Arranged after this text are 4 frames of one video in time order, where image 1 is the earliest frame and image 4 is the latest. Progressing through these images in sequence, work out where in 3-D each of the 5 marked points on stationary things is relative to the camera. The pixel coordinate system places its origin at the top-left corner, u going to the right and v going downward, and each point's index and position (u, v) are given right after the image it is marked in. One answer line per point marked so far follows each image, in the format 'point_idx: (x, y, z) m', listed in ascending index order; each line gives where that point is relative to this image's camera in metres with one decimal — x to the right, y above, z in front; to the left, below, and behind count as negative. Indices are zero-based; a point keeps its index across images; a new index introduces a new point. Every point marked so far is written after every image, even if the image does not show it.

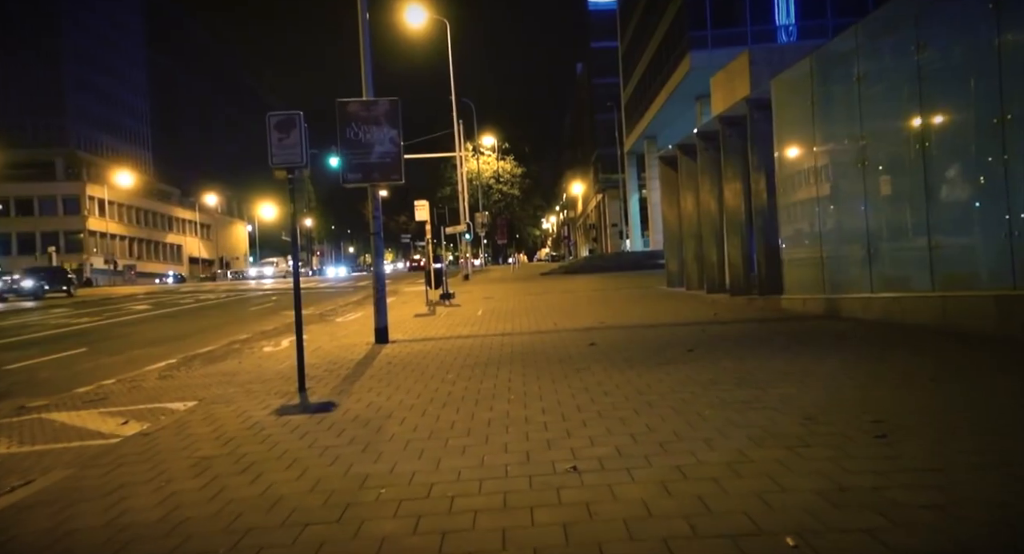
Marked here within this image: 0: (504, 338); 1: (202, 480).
0: (-0.1, -1.0, +12.9) m
1: (-2.1, -1.4, +5.2) m
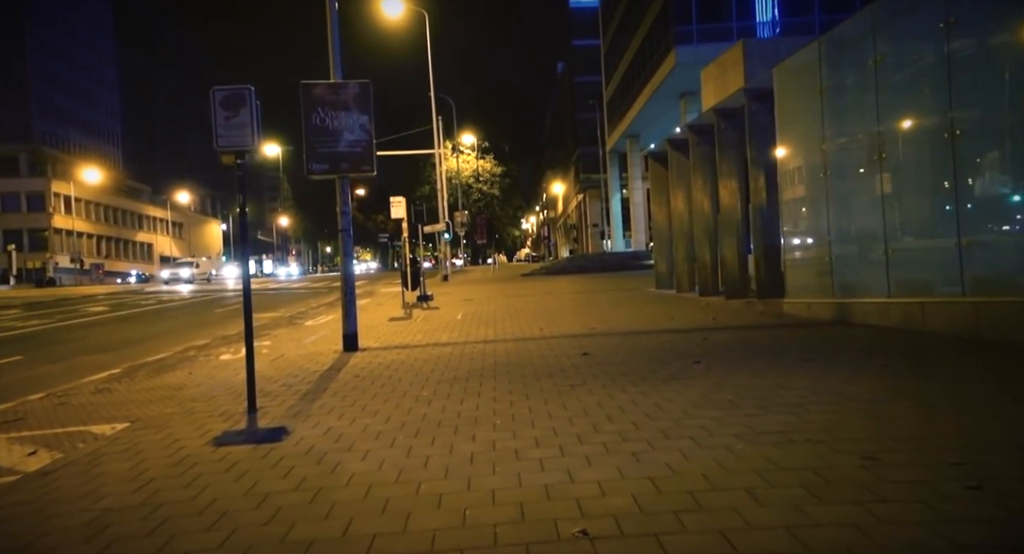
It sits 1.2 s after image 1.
0: (-0.4, -1.1, +11.7) m
1: (-2.2, -1.4, +4.0) m
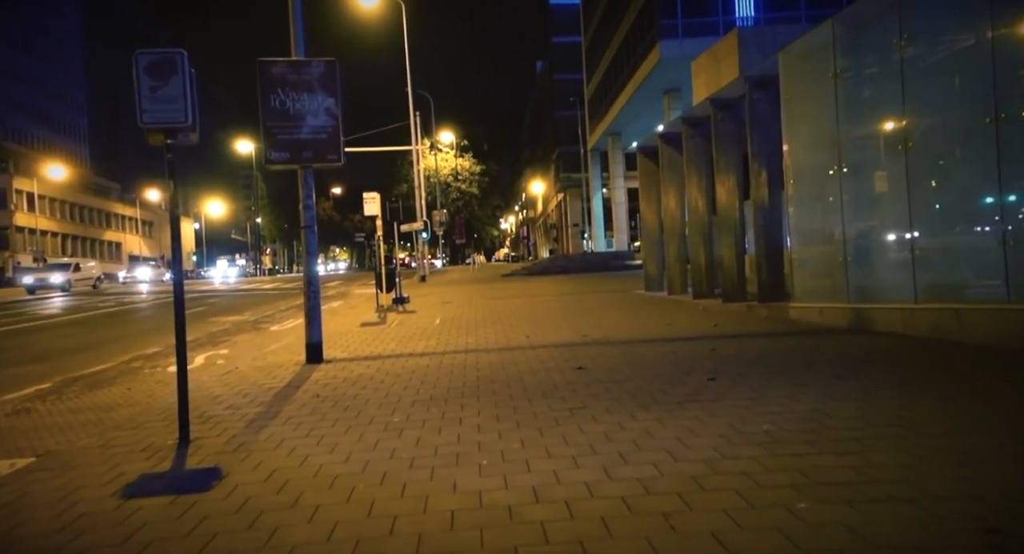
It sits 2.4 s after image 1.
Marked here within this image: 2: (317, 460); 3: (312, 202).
0: (-0.6, -1.1, +10.4) m
1: (-2.2, -1.4, +2.7) m
2: (-1.4, -1.3, +5.5) m
3: (-2.9, +1.1, +10.9) m
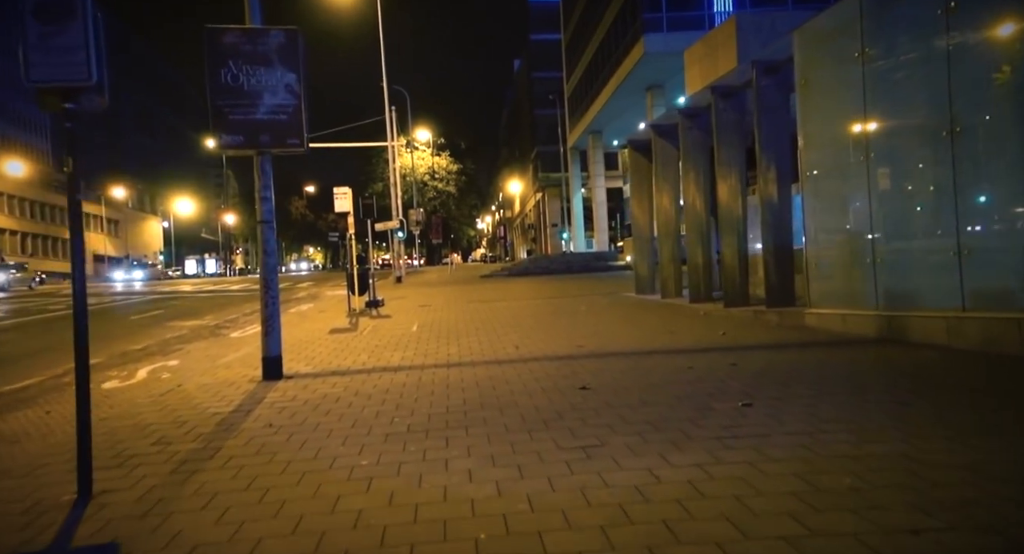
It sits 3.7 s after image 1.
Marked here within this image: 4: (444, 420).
0: (-0.7, -1.1, +9.1) m
1: (-2.0, -1.5, +1.2) m
2: (-1.4, -1.3, +4.1) m
3: (-3.0, +1.0, +9.5) m
4: (-0.5, -1.2, +6.5) m
